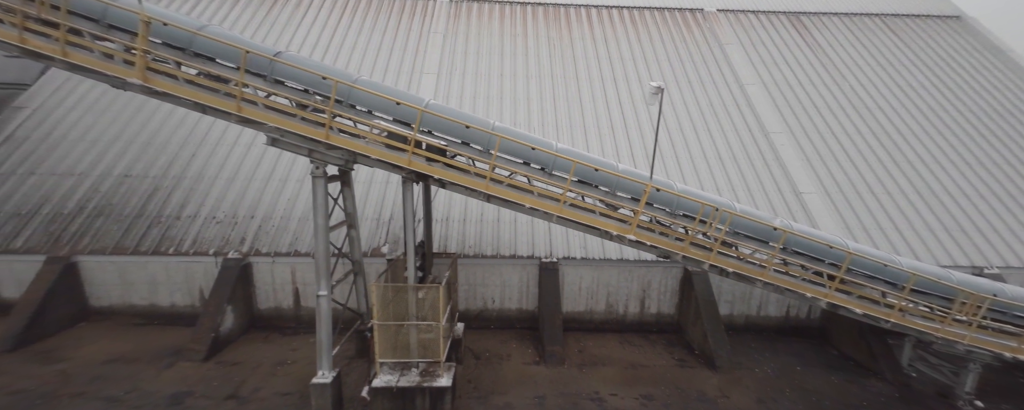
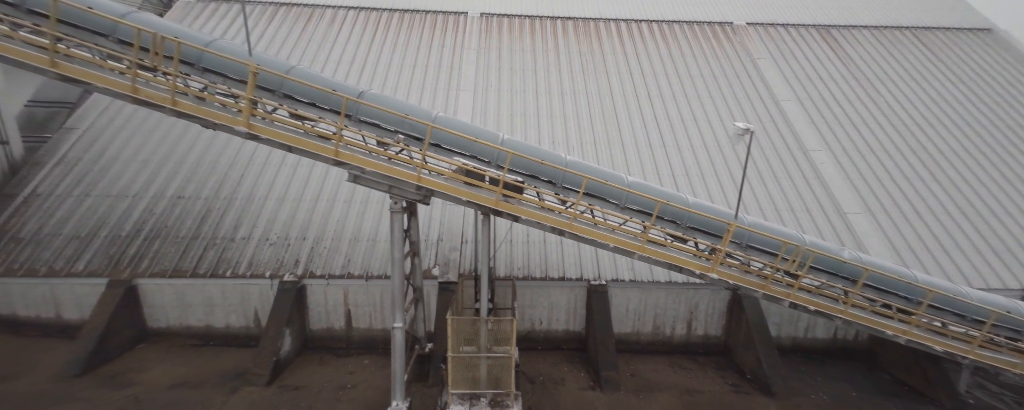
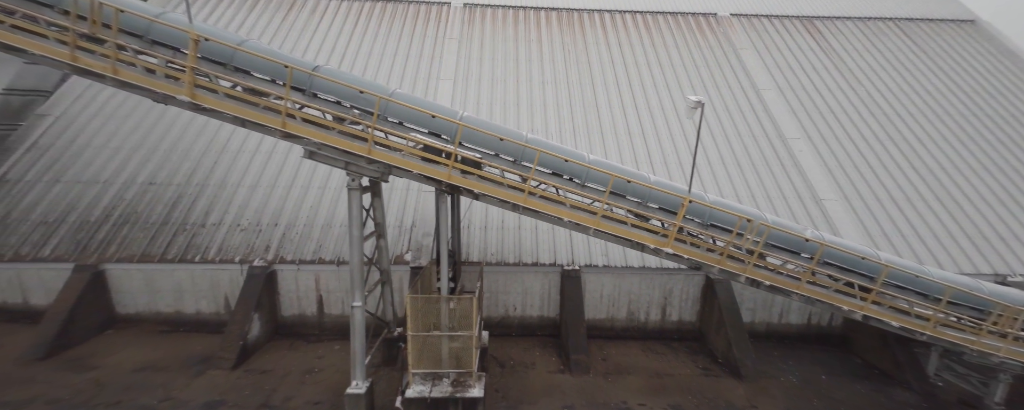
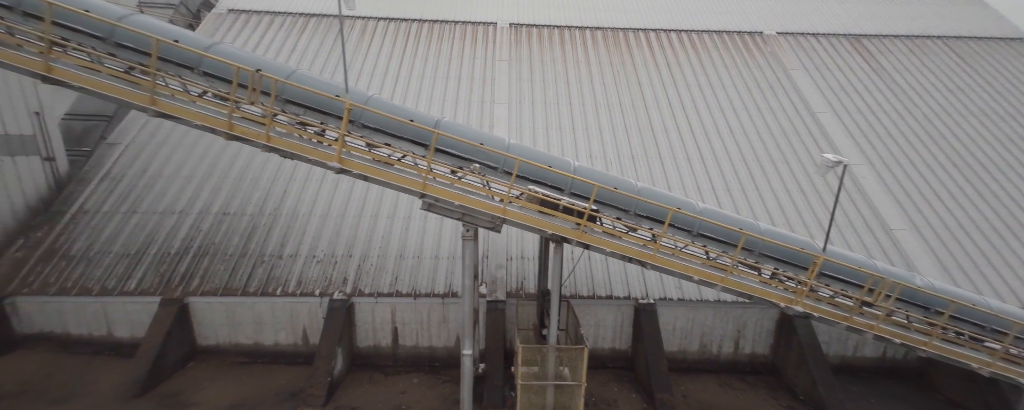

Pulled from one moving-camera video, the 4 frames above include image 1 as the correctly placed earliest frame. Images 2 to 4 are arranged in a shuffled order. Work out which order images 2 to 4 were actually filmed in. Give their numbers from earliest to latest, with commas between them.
3, 2, 4
